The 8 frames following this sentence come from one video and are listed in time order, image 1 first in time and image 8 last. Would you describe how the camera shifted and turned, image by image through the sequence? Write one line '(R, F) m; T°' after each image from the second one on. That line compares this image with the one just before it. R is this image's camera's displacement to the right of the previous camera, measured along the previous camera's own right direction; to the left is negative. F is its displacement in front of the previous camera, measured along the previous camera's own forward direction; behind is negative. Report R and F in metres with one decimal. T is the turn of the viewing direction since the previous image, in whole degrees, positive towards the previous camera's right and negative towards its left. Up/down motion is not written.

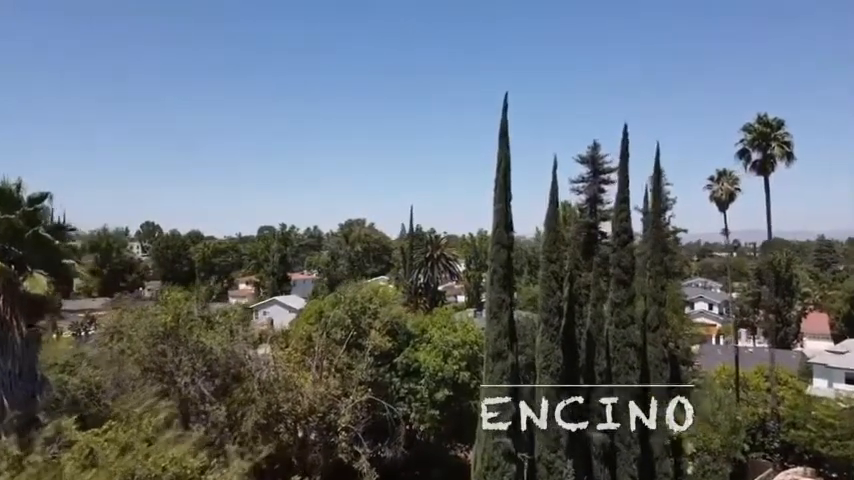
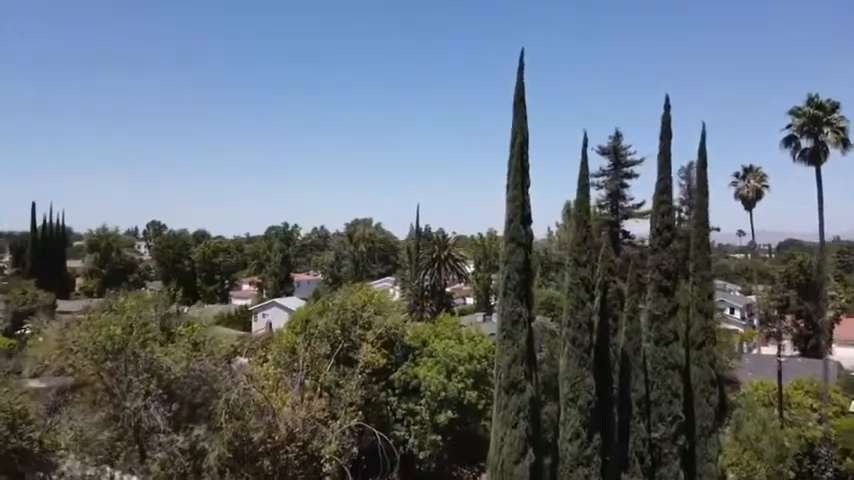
(+0.3, +3.5) m; -1°
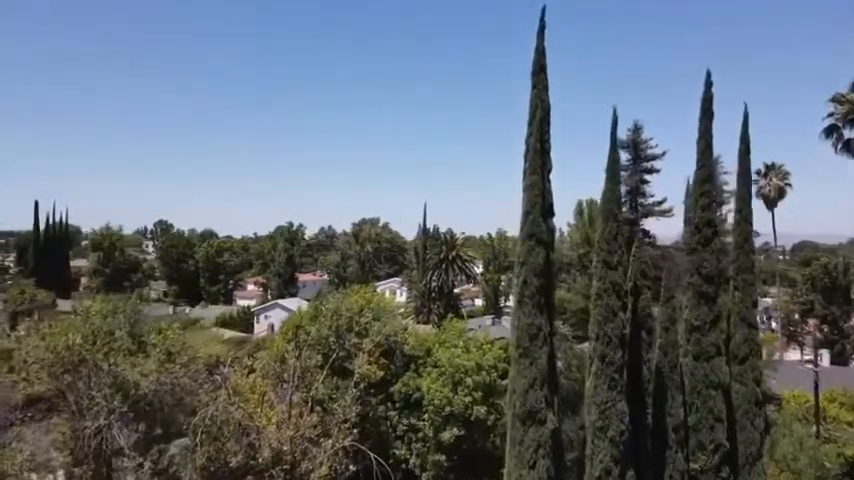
(+0.2, +2.2) m; -1°
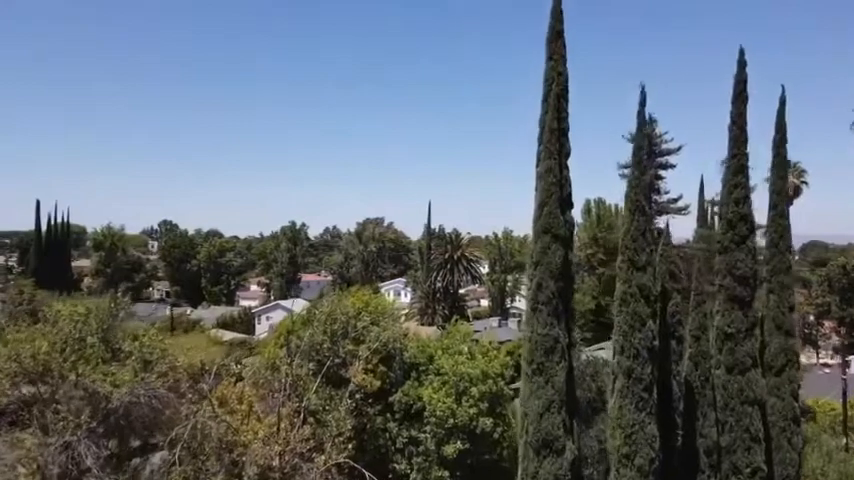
(+0.1, +1.5) m; -1°
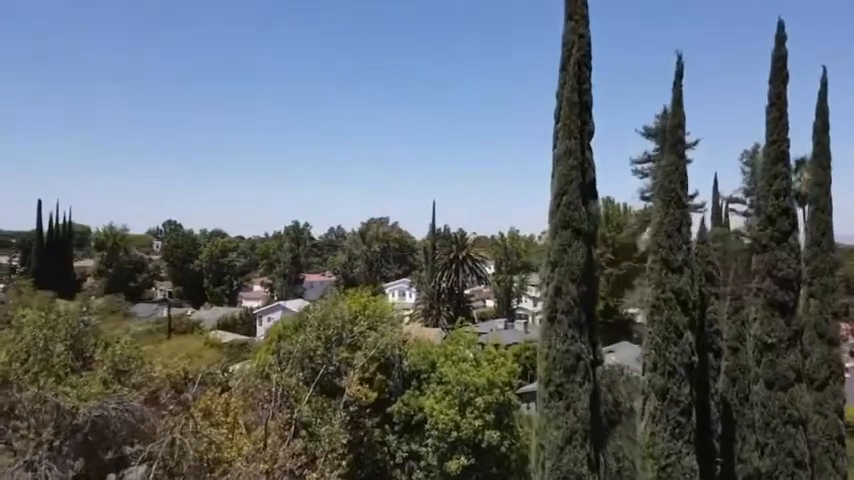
(+0.1, +1.4) m; -1°
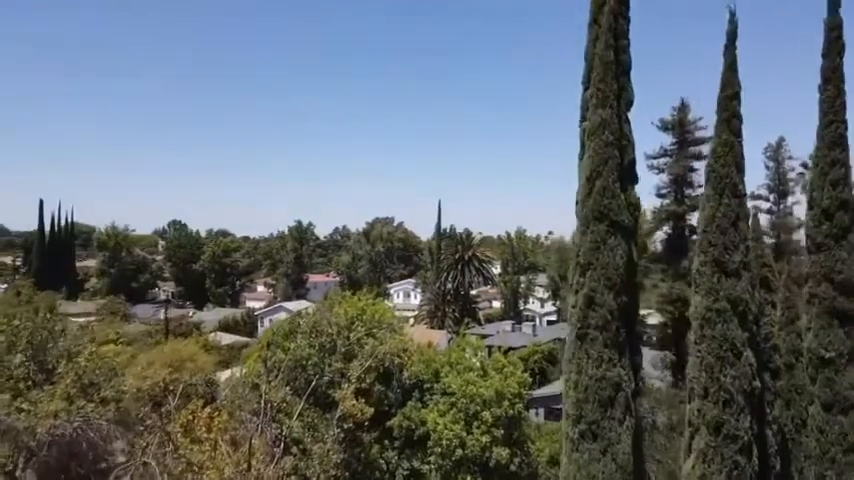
(+0.1, +1.5) m; -1°
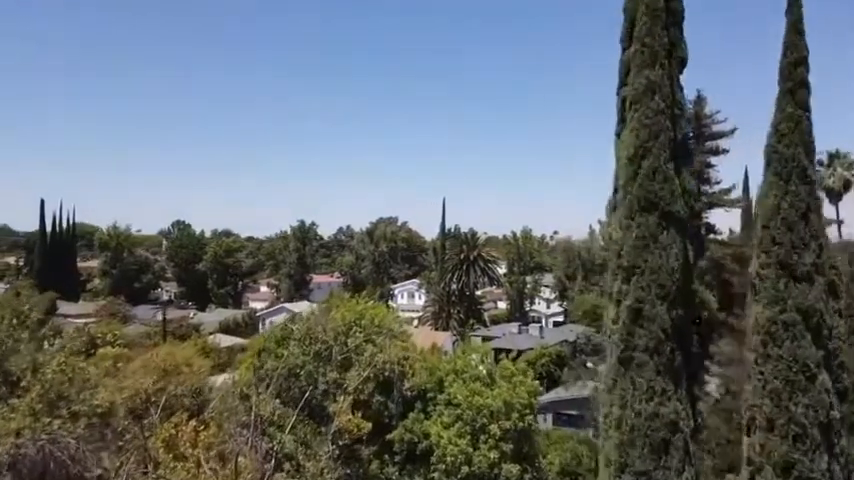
(0.0, +1.2) m; 0°
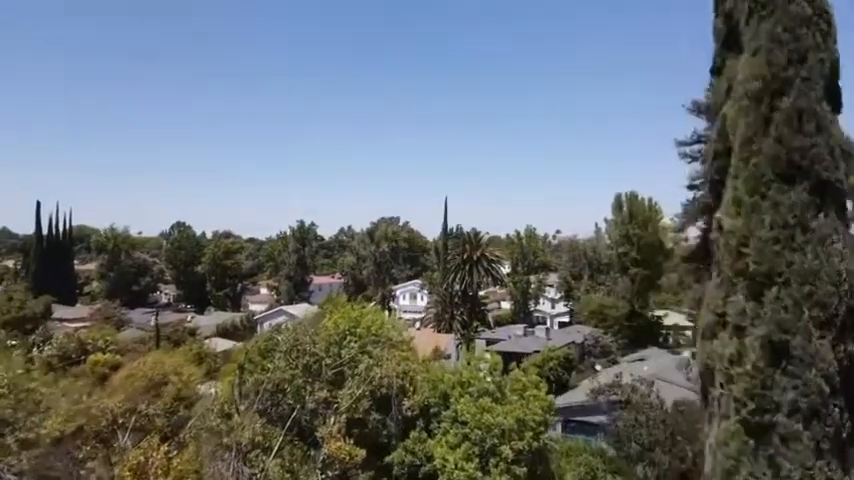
(0.0, +1.7) m; 0°
